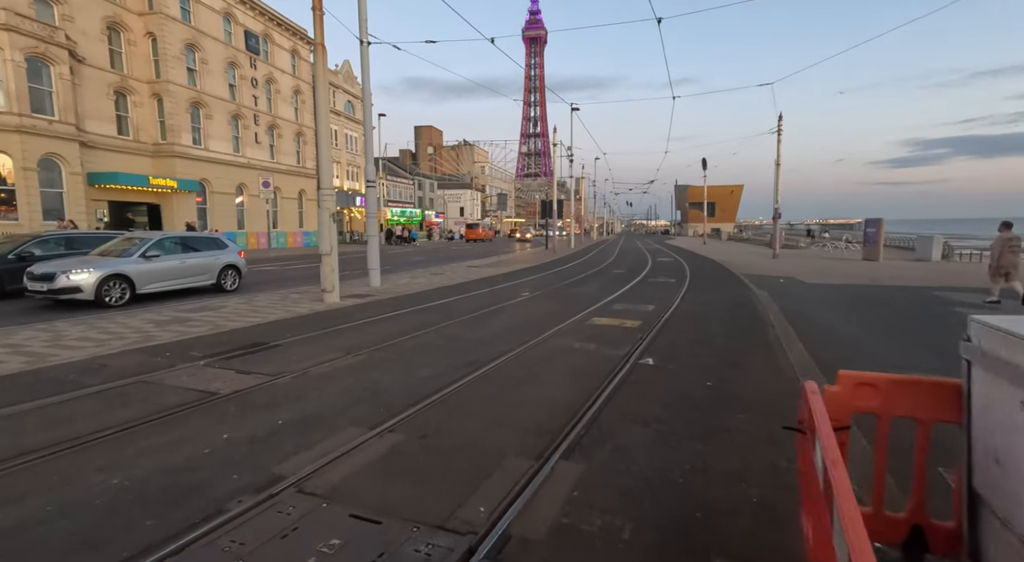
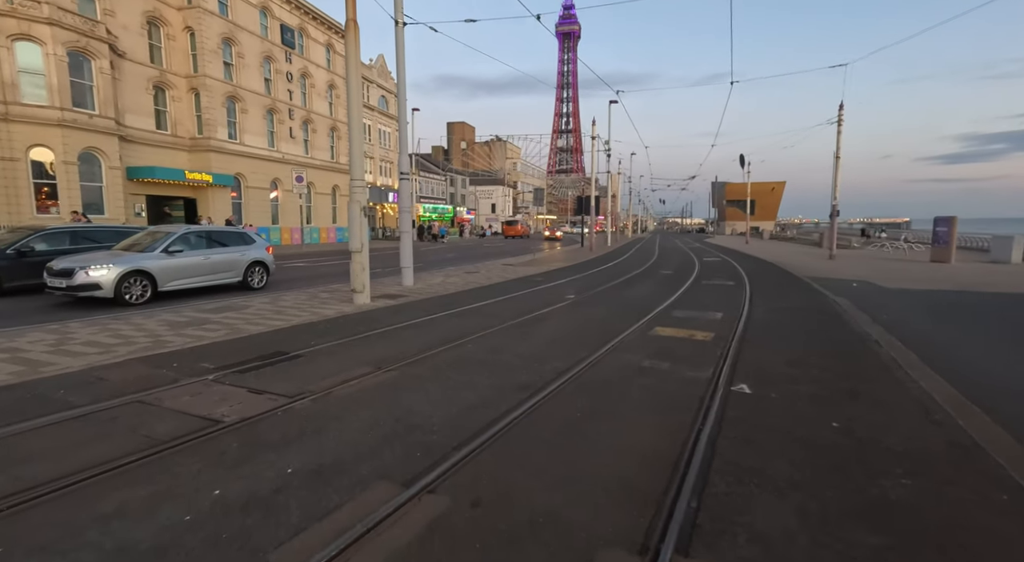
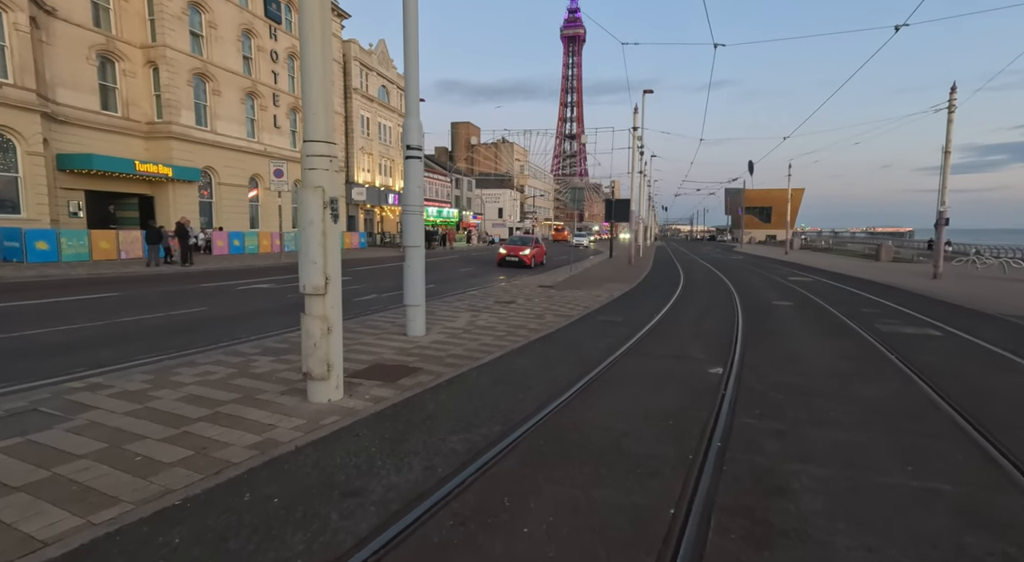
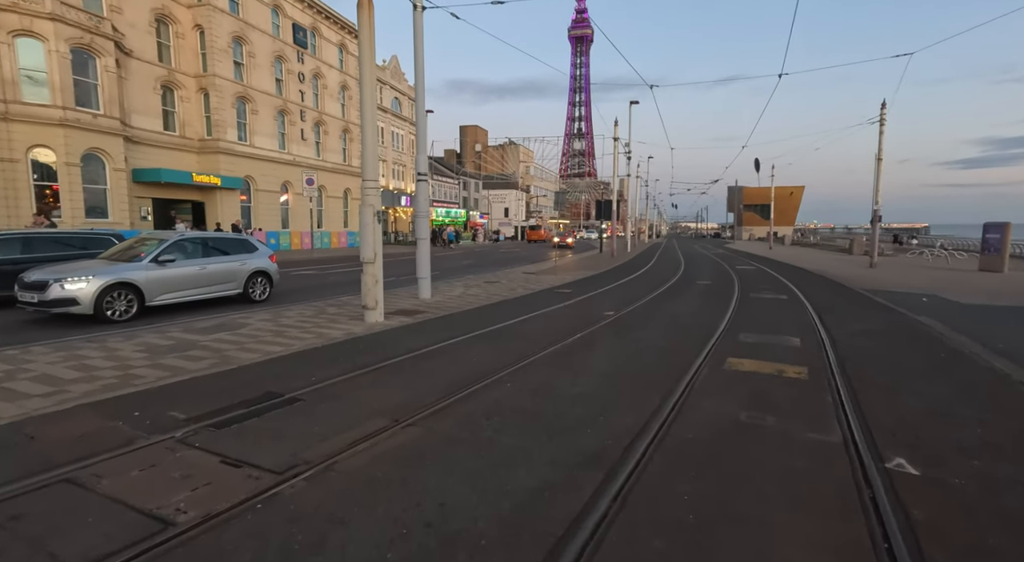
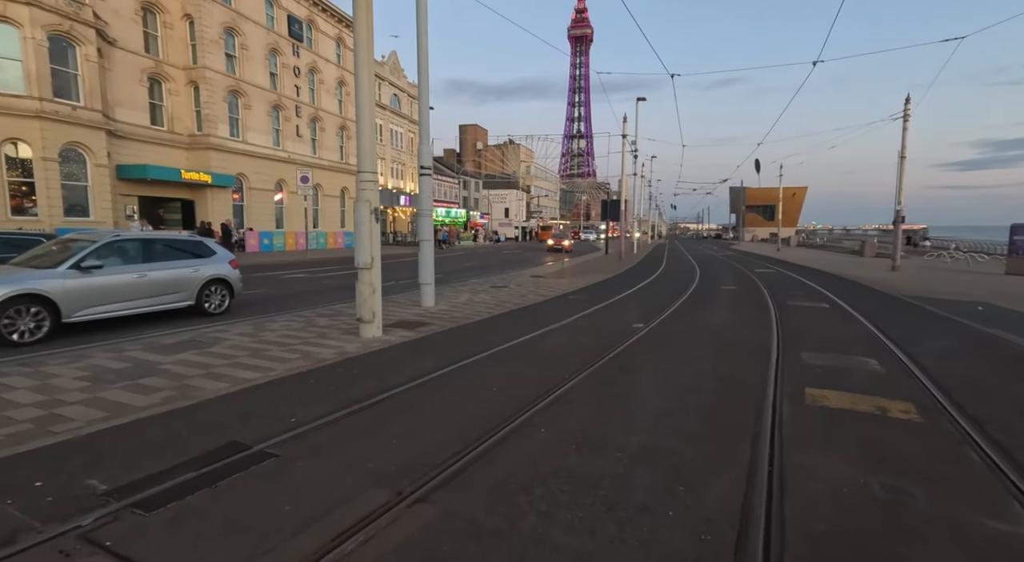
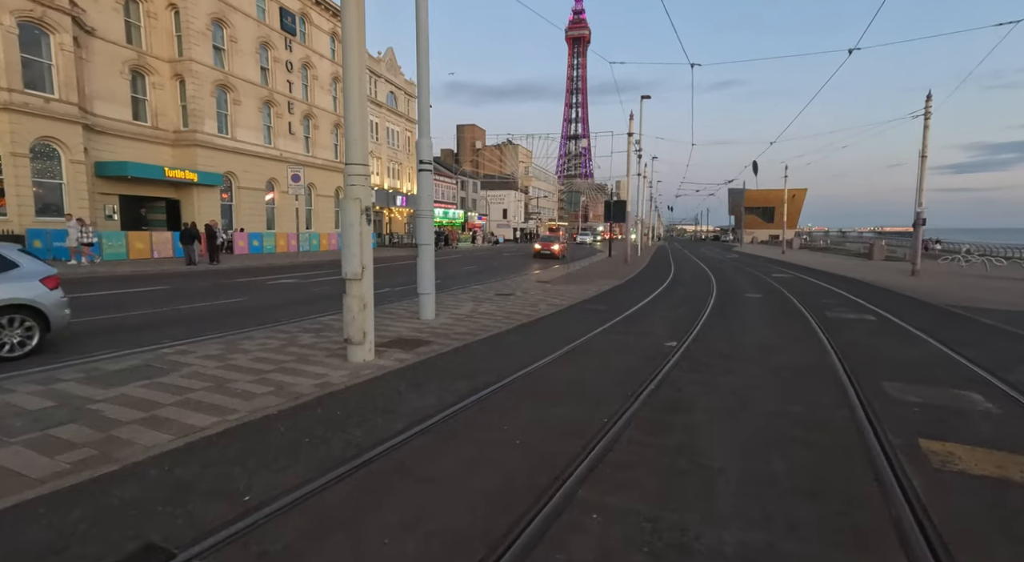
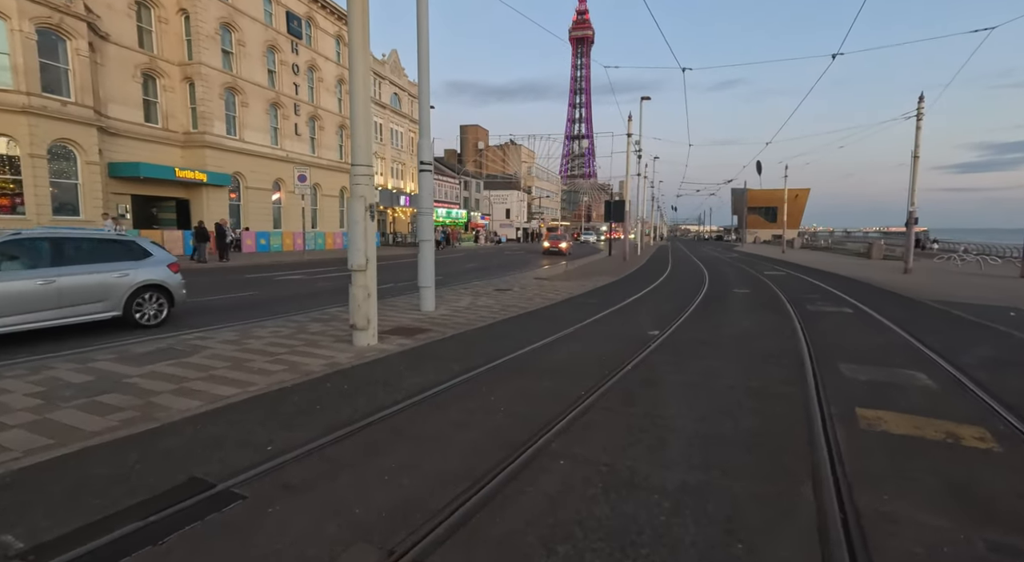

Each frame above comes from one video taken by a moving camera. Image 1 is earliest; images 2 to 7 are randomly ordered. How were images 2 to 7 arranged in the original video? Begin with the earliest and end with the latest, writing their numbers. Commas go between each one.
2, 4, 5, 7, 6, 3
